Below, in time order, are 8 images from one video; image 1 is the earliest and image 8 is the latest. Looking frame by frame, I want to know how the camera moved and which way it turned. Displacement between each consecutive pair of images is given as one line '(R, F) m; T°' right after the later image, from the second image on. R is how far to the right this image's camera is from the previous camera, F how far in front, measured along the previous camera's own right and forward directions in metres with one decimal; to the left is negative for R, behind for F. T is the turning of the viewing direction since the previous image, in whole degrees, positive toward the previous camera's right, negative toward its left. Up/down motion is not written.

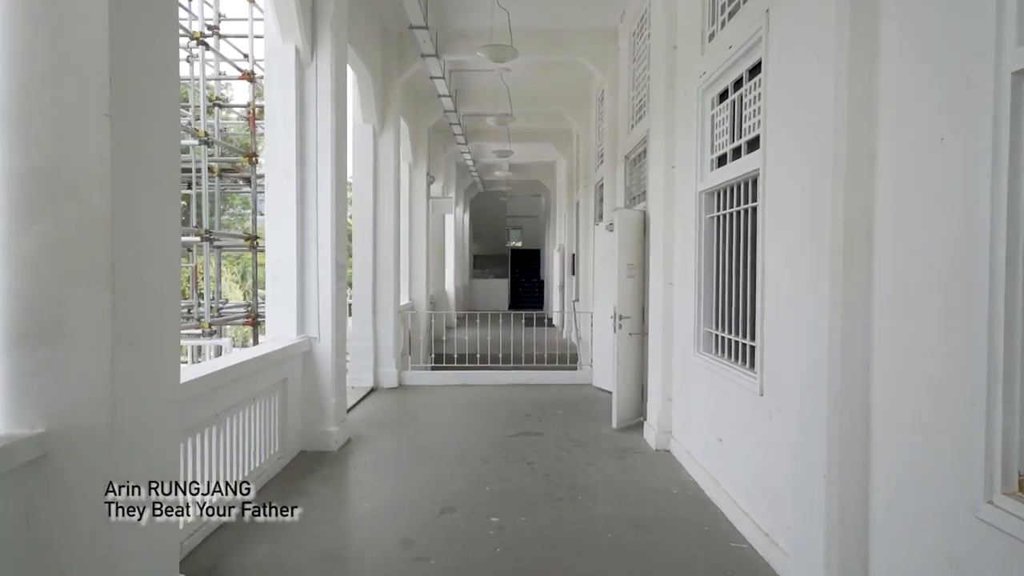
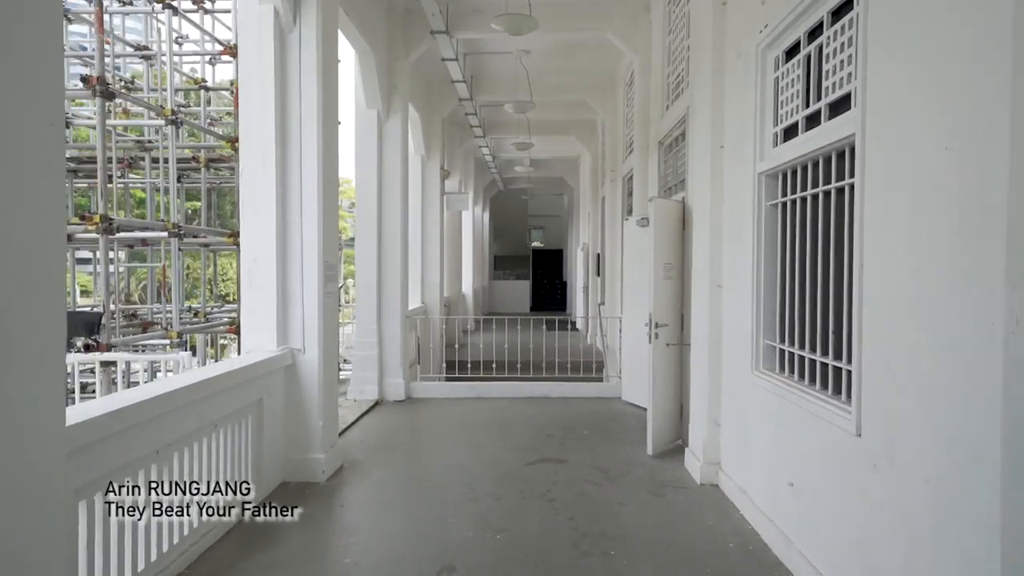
(0.0, +0.8) m; -2°
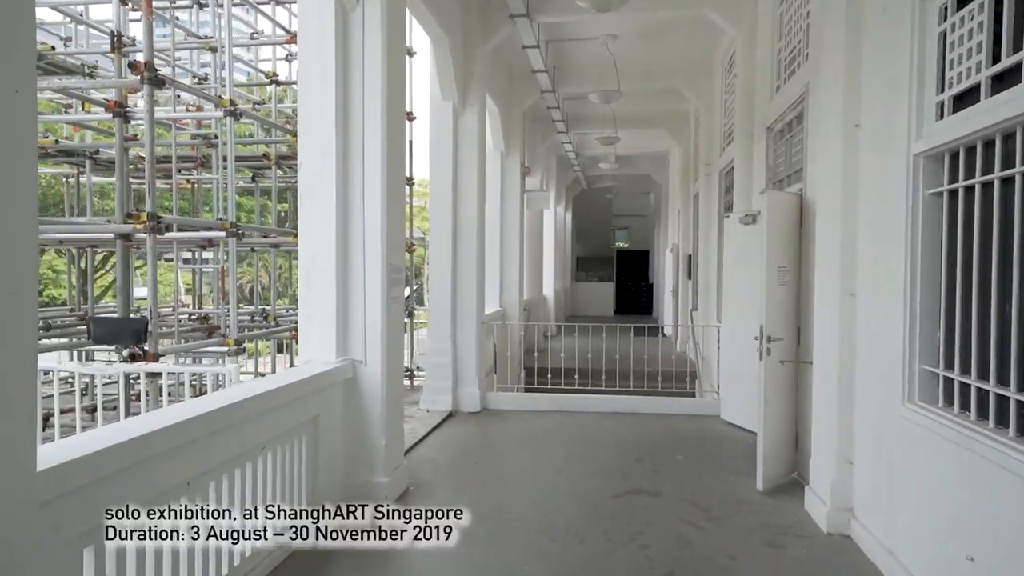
(0.0, +0.6) m; -7°
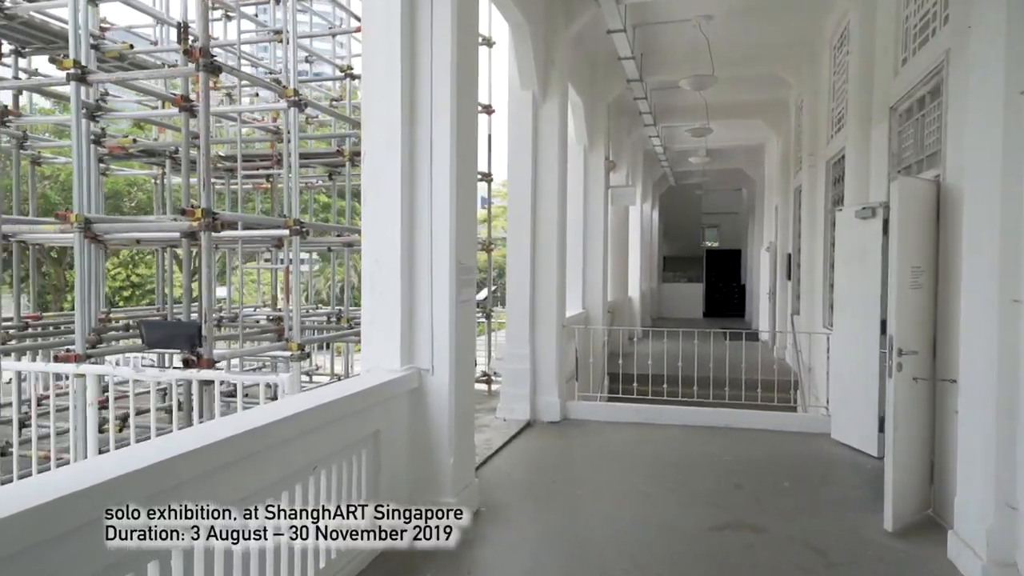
(0.0, +0.4) m; -7°
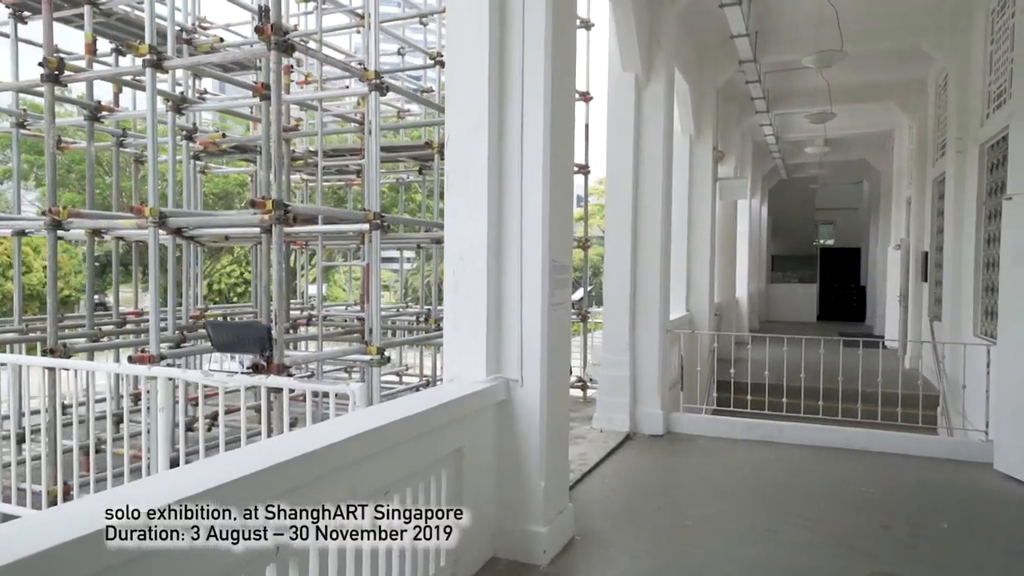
(0.0, +0.4) m; -8°
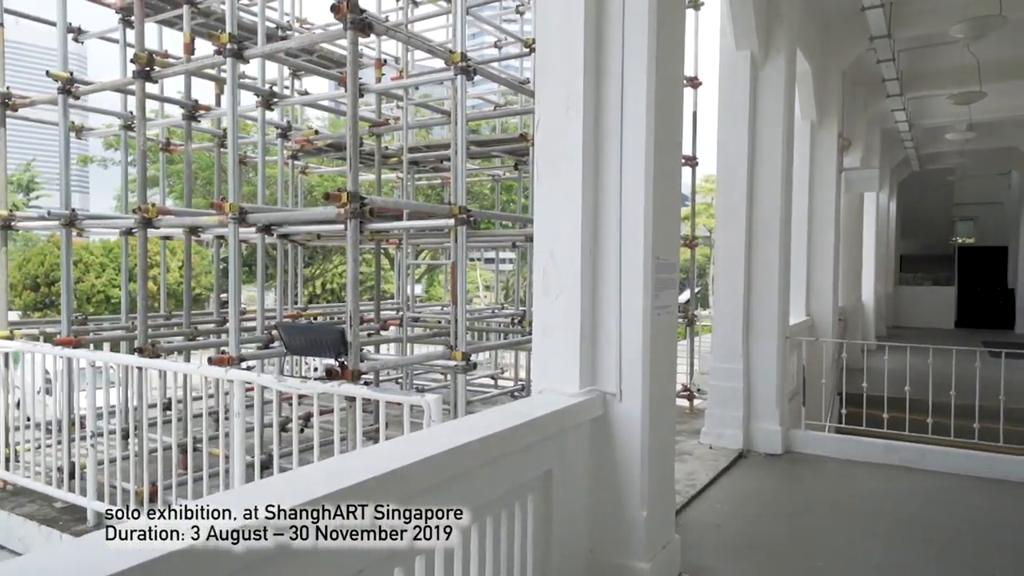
(0.0, +0.3) m; -9°
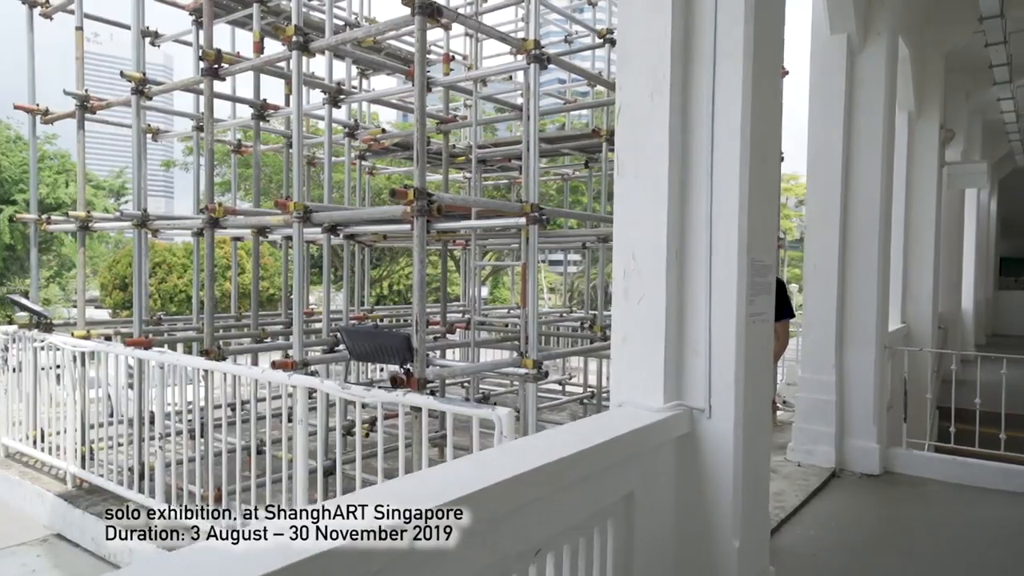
(-0.1, +0.2) m; -5°
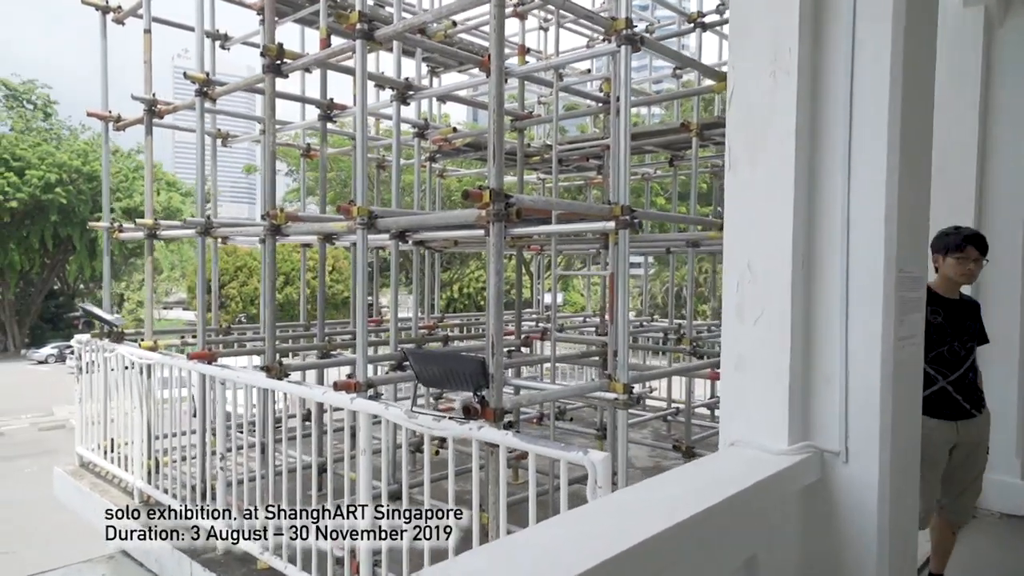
(-0.1, +0.4) m; -6°
